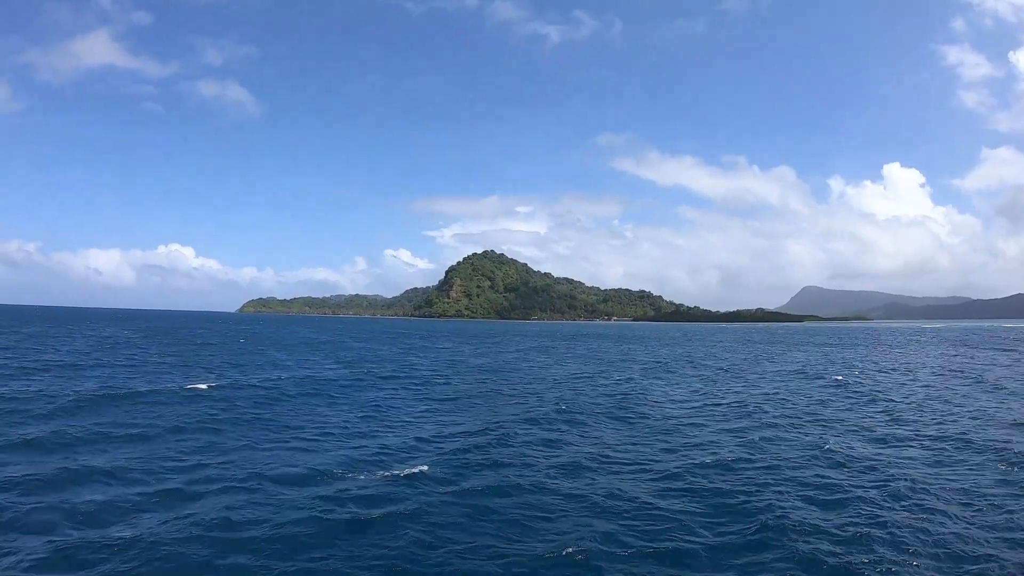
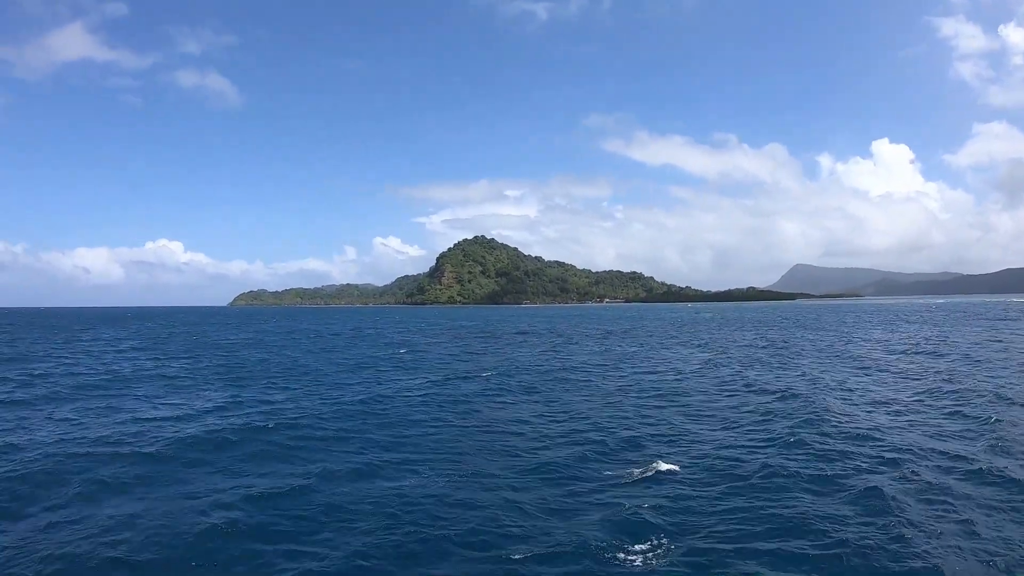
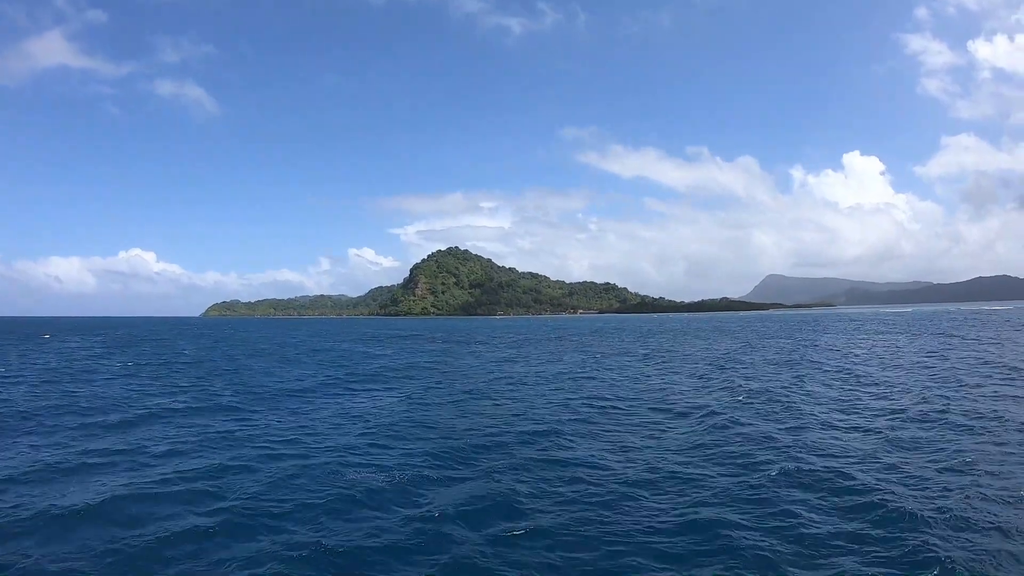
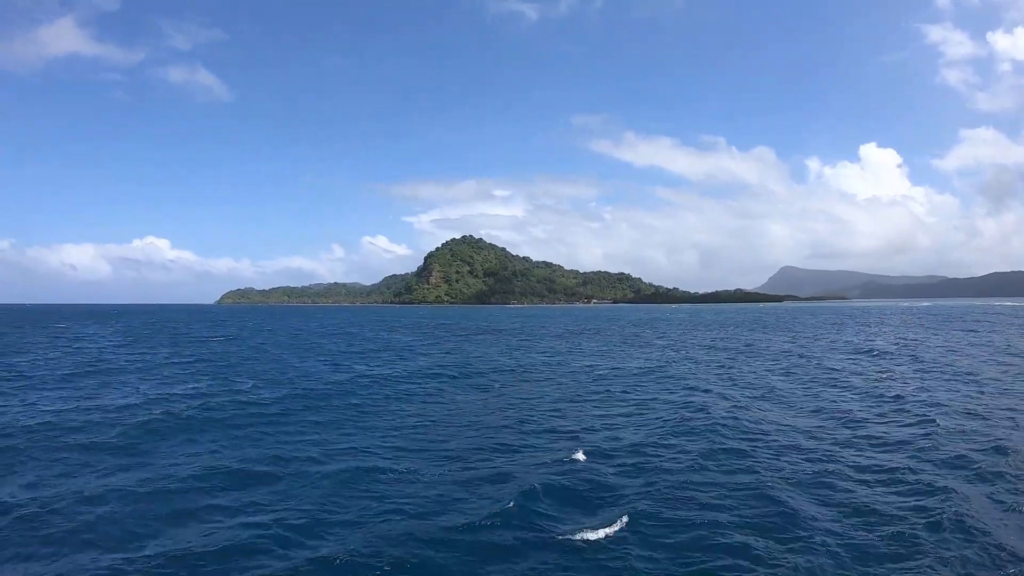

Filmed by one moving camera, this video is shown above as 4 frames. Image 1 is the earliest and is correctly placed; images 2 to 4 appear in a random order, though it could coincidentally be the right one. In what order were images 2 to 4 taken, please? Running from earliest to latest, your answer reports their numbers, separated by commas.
3, 4, 2
